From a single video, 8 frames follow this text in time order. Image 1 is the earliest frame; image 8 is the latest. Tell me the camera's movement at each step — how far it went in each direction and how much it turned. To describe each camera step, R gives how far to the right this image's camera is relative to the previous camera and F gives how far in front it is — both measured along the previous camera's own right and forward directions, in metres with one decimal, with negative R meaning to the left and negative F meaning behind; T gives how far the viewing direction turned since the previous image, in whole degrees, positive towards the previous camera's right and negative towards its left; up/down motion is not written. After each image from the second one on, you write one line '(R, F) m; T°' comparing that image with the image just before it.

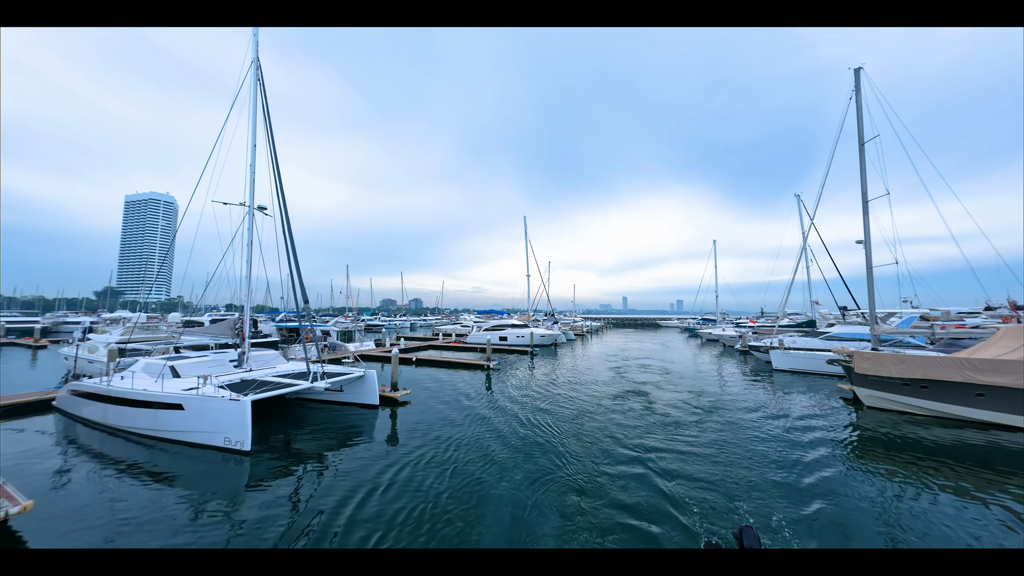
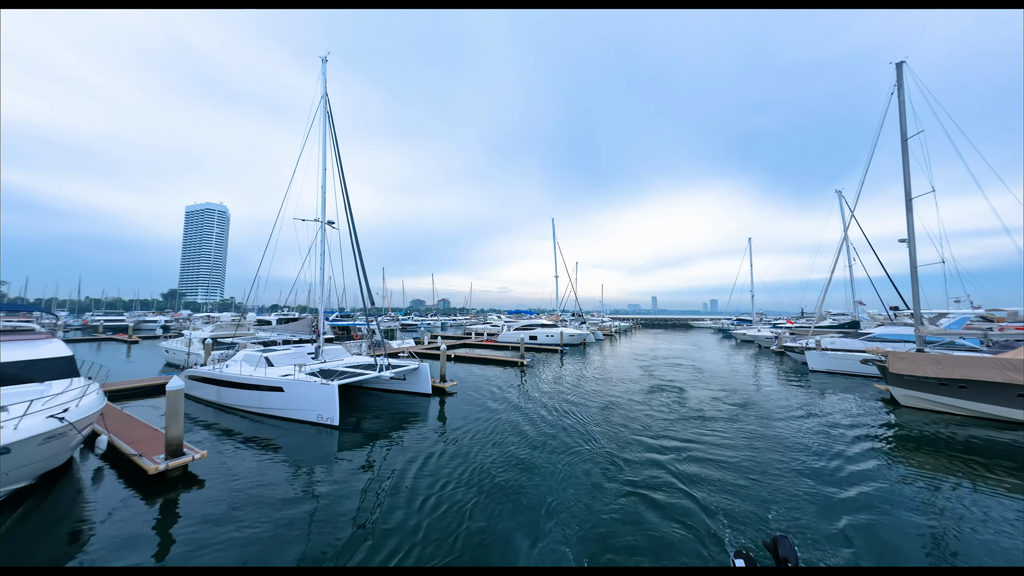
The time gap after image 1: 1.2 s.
(-0.3, -0.9) m; -5°
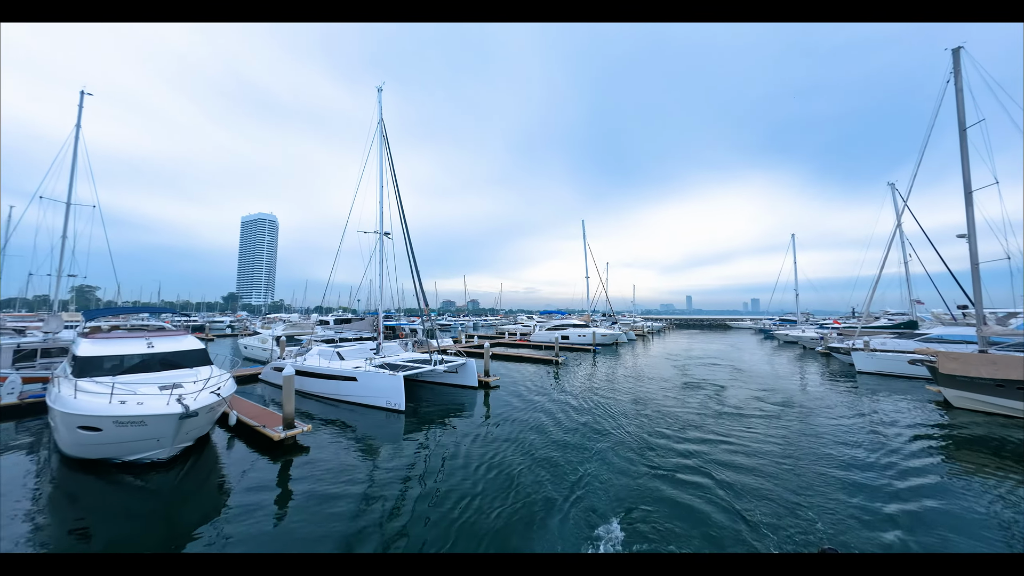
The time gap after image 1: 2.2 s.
(-0.3, -0.8) m; -5°
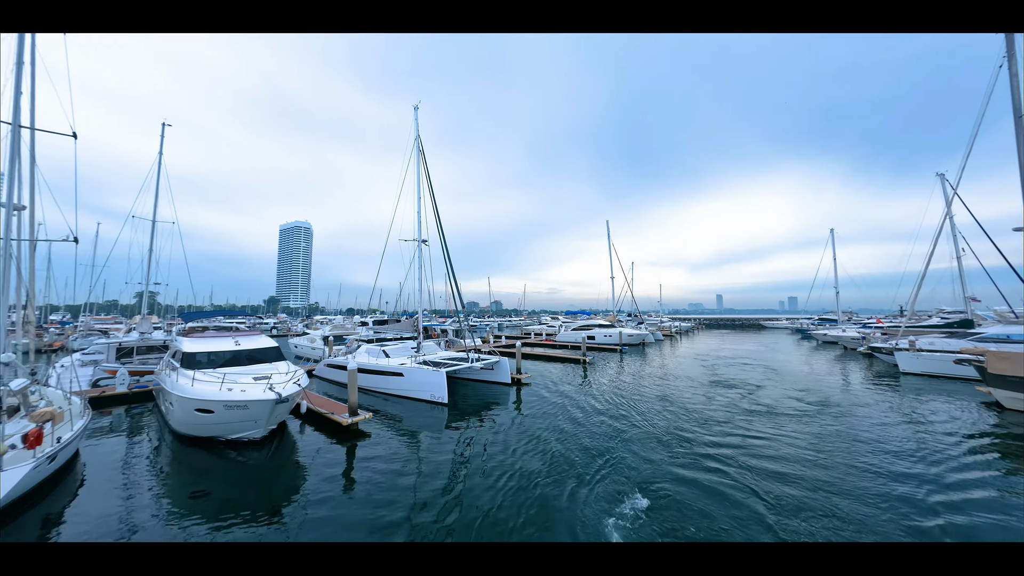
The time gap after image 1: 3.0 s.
(-0.3, -0.6) m; -4°
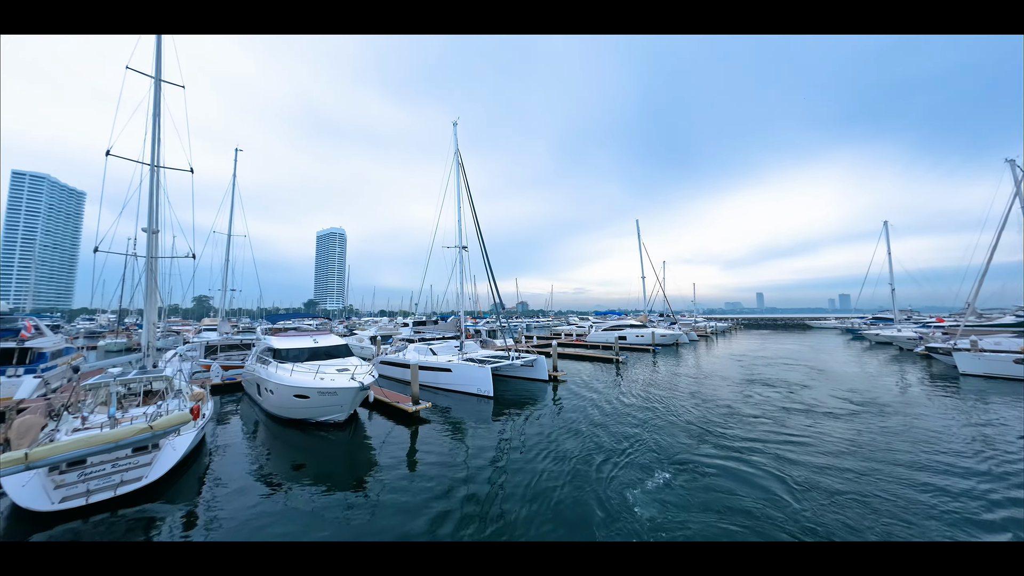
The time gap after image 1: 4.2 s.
(-0.4, -0.7) m; -5°
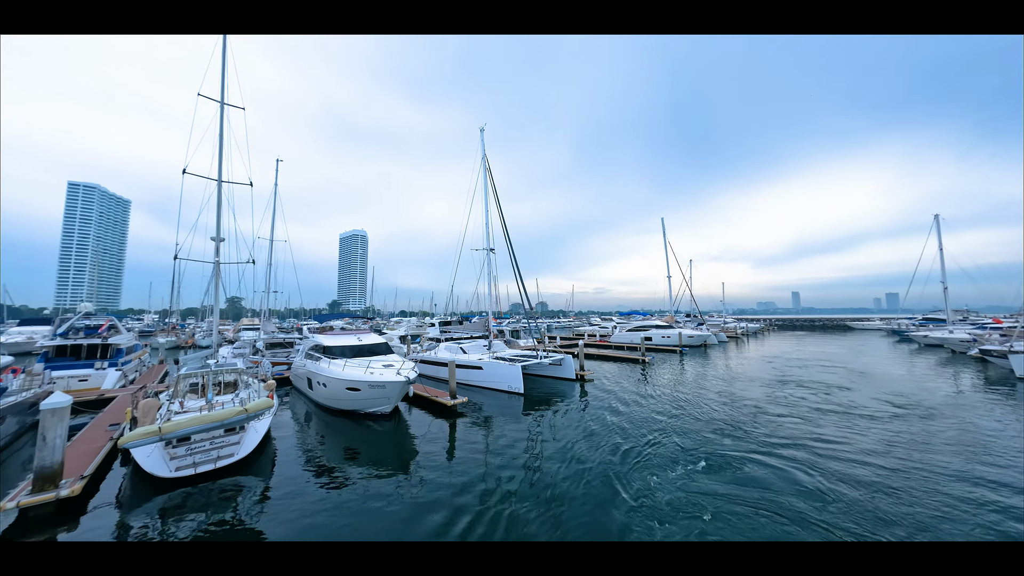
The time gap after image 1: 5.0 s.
(-0.3, -0.4) m; -4°
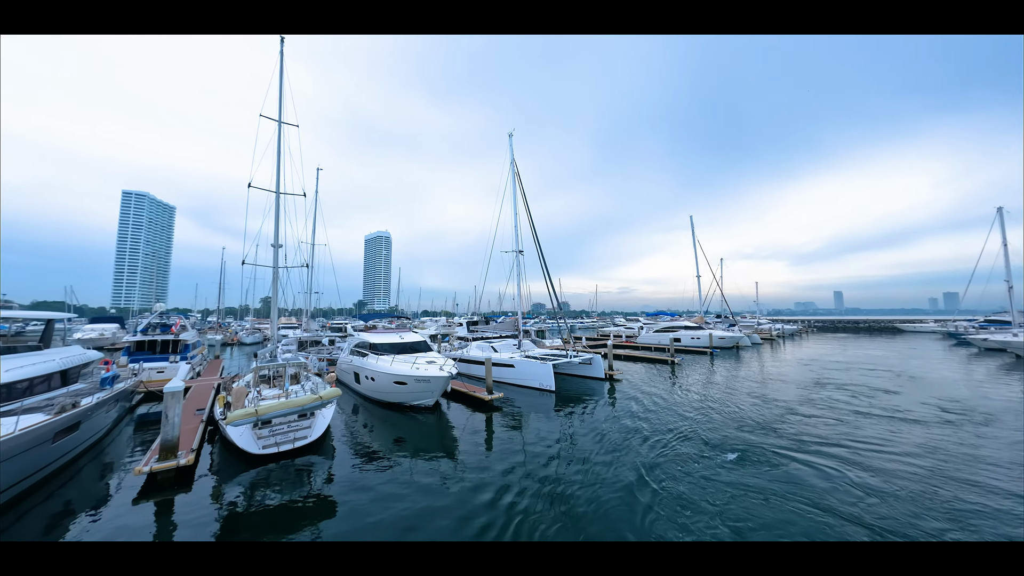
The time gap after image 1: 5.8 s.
(-0.3, -0.4) m; -4°
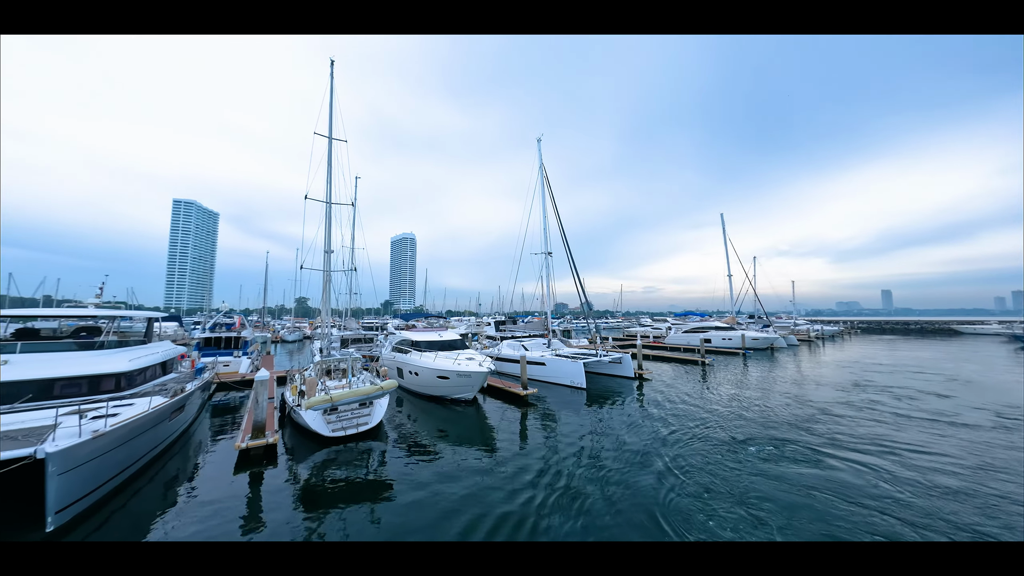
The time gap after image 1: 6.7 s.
(-0.3, -0.5) m; -4°
